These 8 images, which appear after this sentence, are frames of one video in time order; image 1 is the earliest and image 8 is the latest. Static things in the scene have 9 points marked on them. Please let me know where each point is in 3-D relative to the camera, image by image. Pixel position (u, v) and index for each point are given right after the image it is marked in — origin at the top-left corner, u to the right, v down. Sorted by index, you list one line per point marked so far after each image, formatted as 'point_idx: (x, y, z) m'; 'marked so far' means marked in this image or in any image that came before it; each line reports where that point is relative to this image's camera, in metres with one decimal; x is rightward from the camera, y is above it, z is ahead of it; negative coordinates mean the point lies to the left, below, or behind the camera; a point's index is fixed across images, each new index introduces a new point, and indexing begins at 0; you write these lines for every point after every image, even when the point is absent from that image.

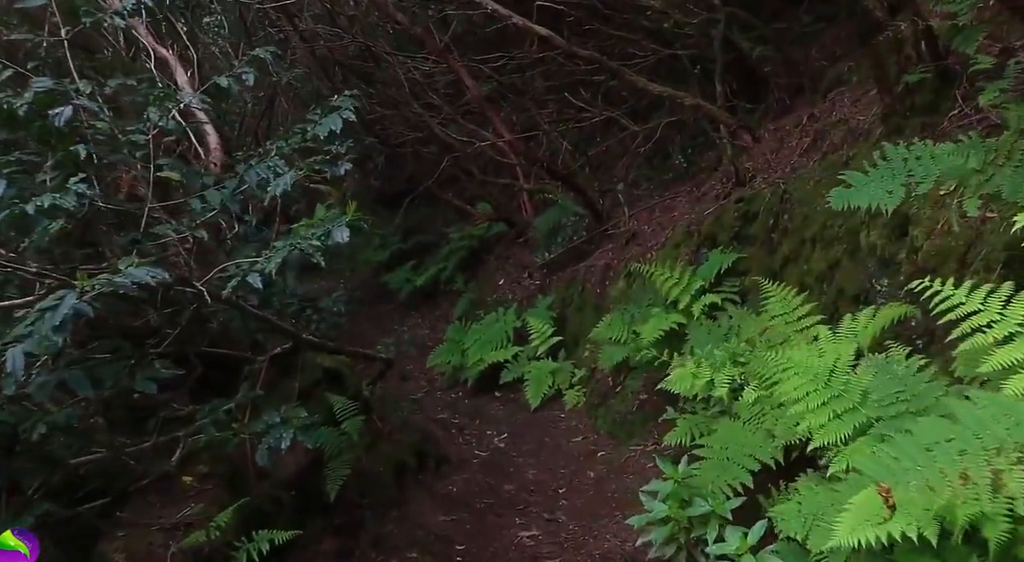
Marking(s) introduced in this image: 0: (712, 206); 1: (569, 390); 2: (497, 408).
0: (+1.7, +0.6, +7.6) m
1: (+0.6, -1.1, +9.0) m
2: (-0.2, -1.4, +9.9) m
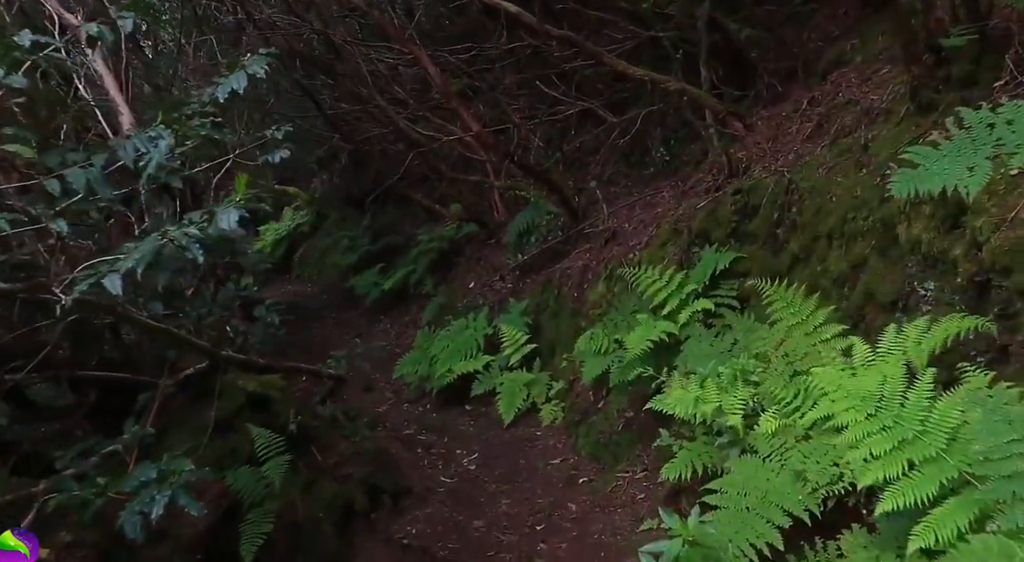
0: (+1.5, +0.6, +6.9) m
1: (+0.3, -1.1, +8.2) m
2: (-0.4, -1.4, +9.1) m
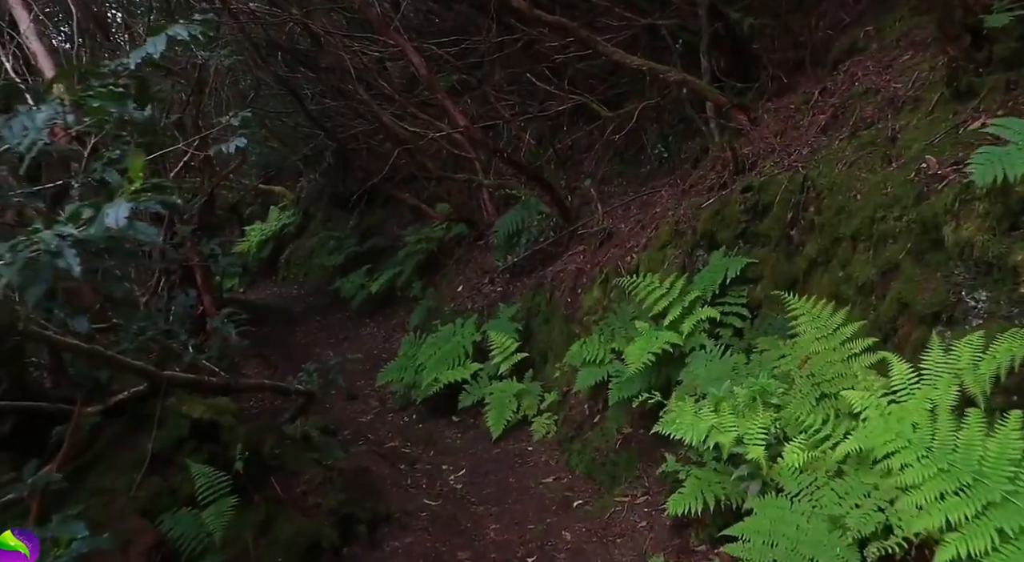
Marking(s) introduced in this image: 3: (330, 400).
0: (+1.4, +0.6, +6.4) m
1: (+0.2, -1.2, +7.7) m
2: (-0.5, -1.5, +8.6) m
3: (-2.0, -1.3, +9.8) m
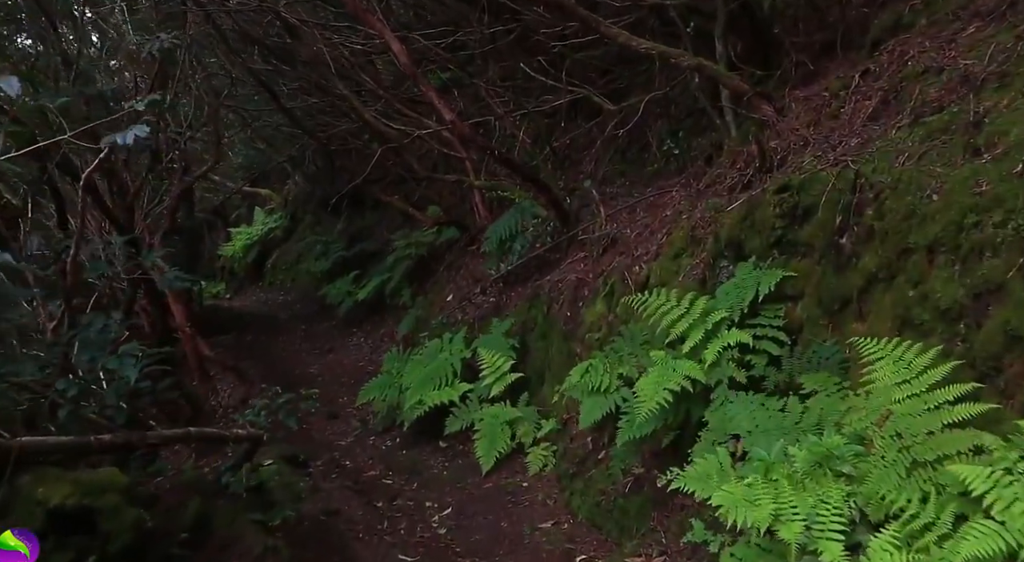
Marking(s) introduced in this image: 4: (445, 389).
0: (+1.3, +0.5, +5.5) m
1: (+0.2, -1.3, +6.8) m
2: (-0.6, -1.6, +7.7) m
3: (-2.0, -1.4, +8.9) m
4: (-0.6, -1.0, +8.1) m
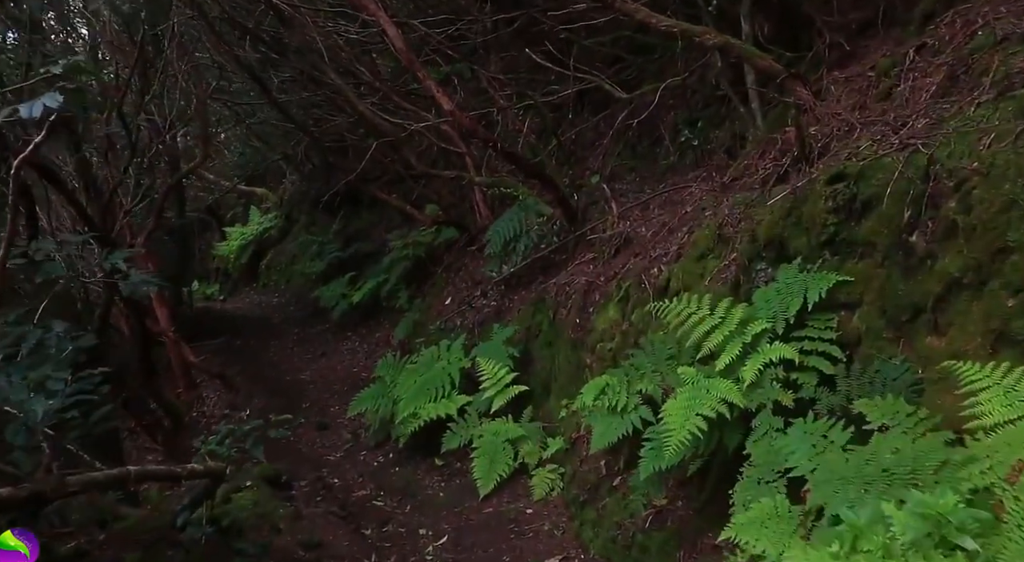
0: (+1.4, +0.5, +4.8) m
1: (+0.2, -1.3, +6.2) m
2: (-0.6, -1.6, +7.0) m
3: (-2.0, -1.4, +8.2) m
4: (-0.6, -1.0, +7.4) m
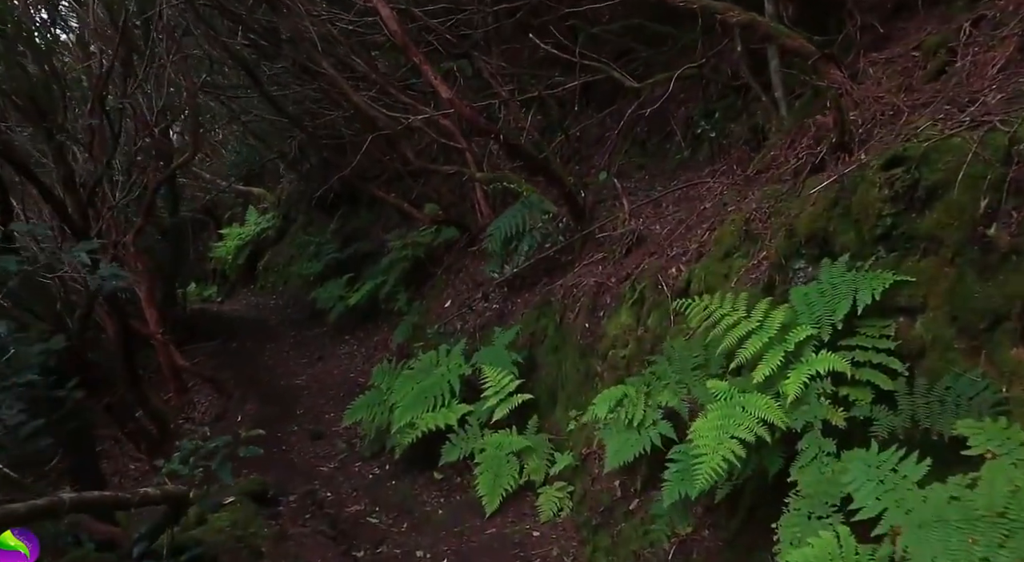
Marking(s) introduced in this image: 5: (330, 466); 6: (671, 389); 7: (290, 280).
0: (+1.4, +0.5, +4.3) m
1: (+0.2, -1.3, +5.7) m
2: (-0.6, -1.6, +6.5) m
3: (-2.0, -1.4, +7.7) m
4: (-0.6, -1.0, +6.9) m
5: (-1.6, -1.6, +7.7) m
6: (+0.7, -0.5, +4.1) m
7: (-3.5, 0.0, +14.2) m
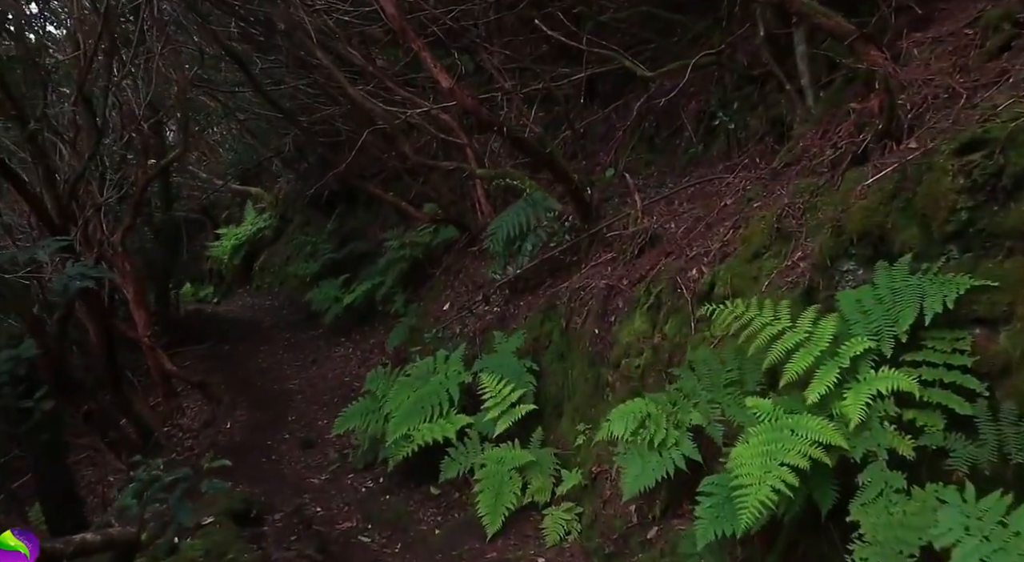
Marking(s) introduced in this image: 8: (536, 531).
0: (+1.4, +0.4, +3.9) m
1: (+0.2, -1.3, +5.2) m
2: (-0.5, -1.6, +6.0) m
3: (-2.0, -1.4, +7.3) m
4: (-0.5, -1.0, +6.4) m
5: (-1.6, -1.6, +7.3) m
6: (+0.8, -0.5, +3.7) m
7: (-3.5, 0.0, +13.7) m
8: (+0.1, -1.4, +5.2) m
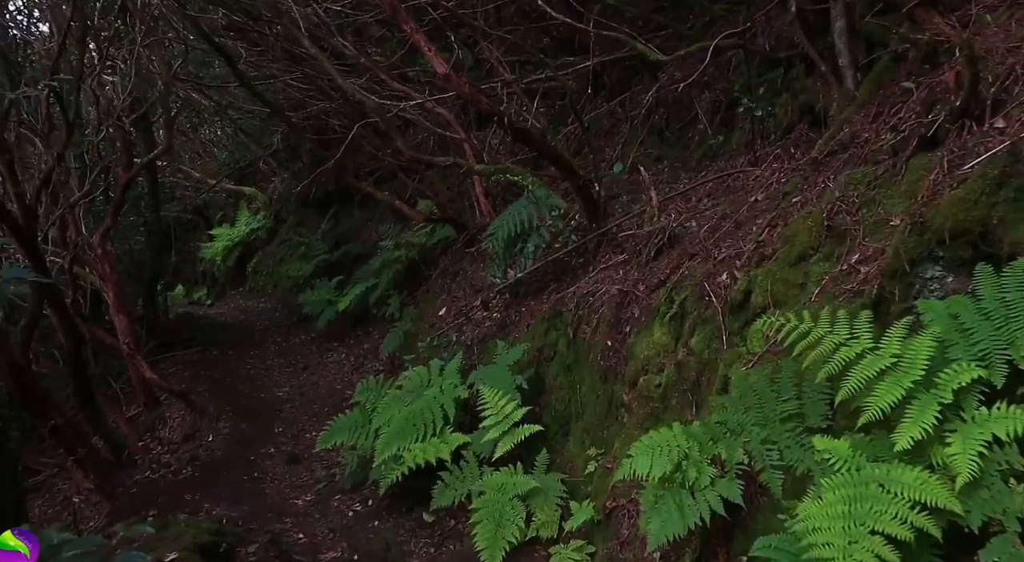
0: (+1.4, +0.4, +3.2) m
1: (+0.2, -1.3, +4.6) m
2: (-0.5, -1.7, +5.4) m
3: (-2.0, -1.5, +6.6) m
4: (-0.5, -1.0, +5.8) m
5: (-1.5, -1.6, +6.6) m
6: (+0.8, -0.5, +3.0) m
7: (-3.5, 0.0, +13.1) m
8: (+0.2, -1.5, +4.6) m
